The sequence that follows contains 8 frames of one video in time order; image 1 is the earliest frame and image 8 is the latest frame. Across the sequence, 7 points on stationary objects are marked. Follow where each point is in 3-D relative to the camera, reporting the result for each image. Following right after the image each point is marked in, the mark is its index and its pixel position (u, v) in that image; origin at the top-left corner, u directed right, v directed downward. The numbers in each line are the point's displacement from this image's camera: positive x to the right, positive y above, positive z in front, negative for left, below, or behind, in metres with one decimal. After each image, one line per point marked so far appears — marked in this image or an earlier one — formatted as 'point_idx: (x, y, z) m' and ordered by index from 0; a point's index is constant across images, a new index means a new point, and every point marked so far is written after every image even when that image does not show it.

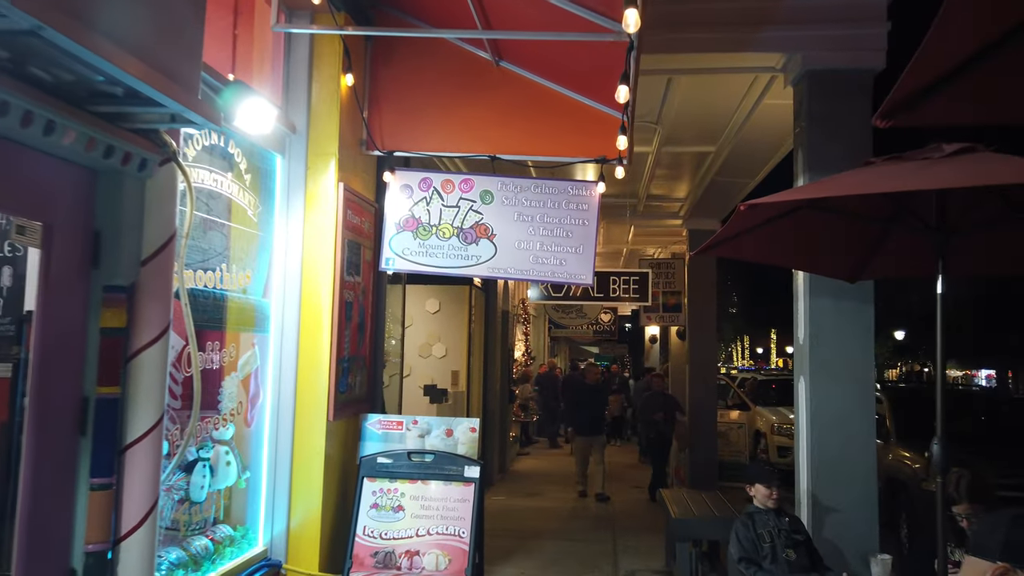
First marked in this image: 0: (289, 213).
0: (-1.5, +0.5, +4.9) m
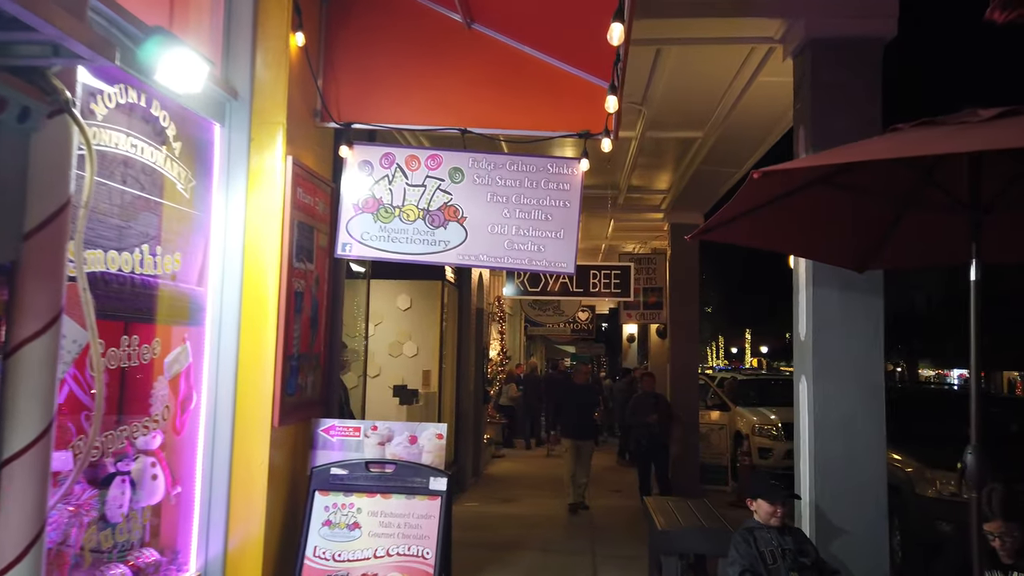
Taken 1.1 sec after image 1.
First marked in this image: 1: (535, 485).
0: (-1.7, +0.6, +4.3) m
1: (+0.4, -3.4, +12.5) m
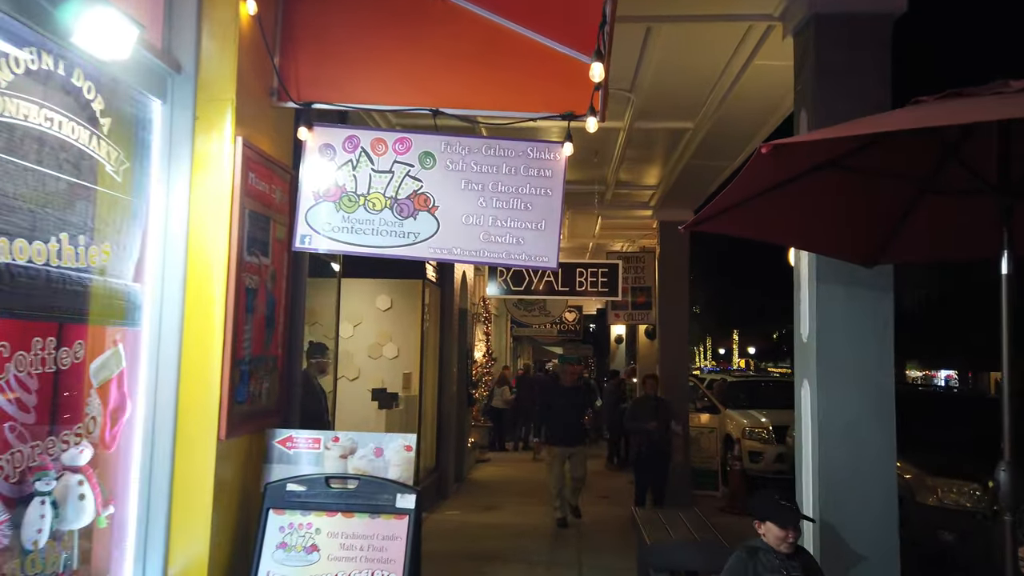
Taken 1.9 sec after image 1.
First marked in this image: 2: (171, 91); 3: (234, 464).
0: (-1.8, +0.6, +3.8) m
1: (+0.1, -3.3, +12.1) m
2: (-1.8, +1.0, +3.8) m
3: (-1.5, -0.9, +3.9) m
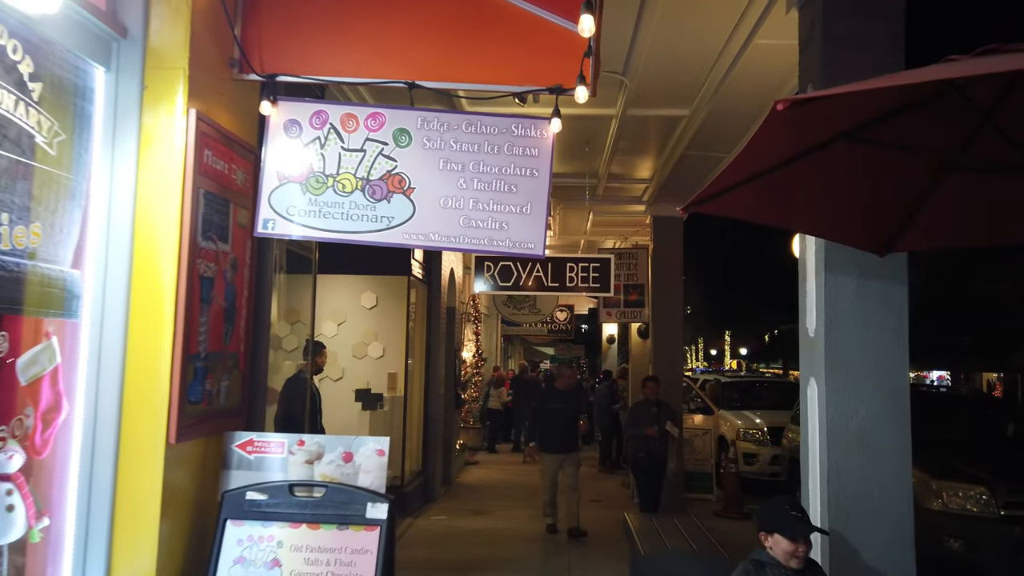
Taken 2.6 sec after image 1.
0: (-1.9, +0.6, +3.5) m
1: (-0.1, -3.3, +11.7) m
2: (-1.9, +1.1, +3.5) m
3: (-1.6, -0.9, +3.6) m
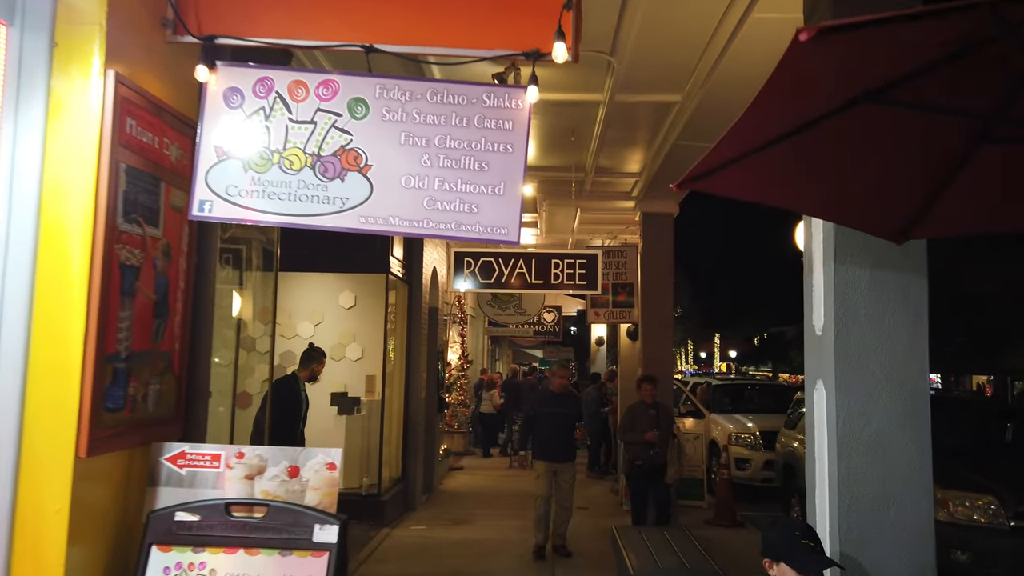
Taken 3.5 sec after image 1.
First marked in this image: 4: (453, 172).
0: (-2.0, +0.7, +3.0) m
1: (-0.3, -3.3, +11.3) m
2: (-2.0, +1.1, +3.0) m
3: (-1.7, -0.8, +3.1) m
4: (-0.3, +0.5, +3.4) m
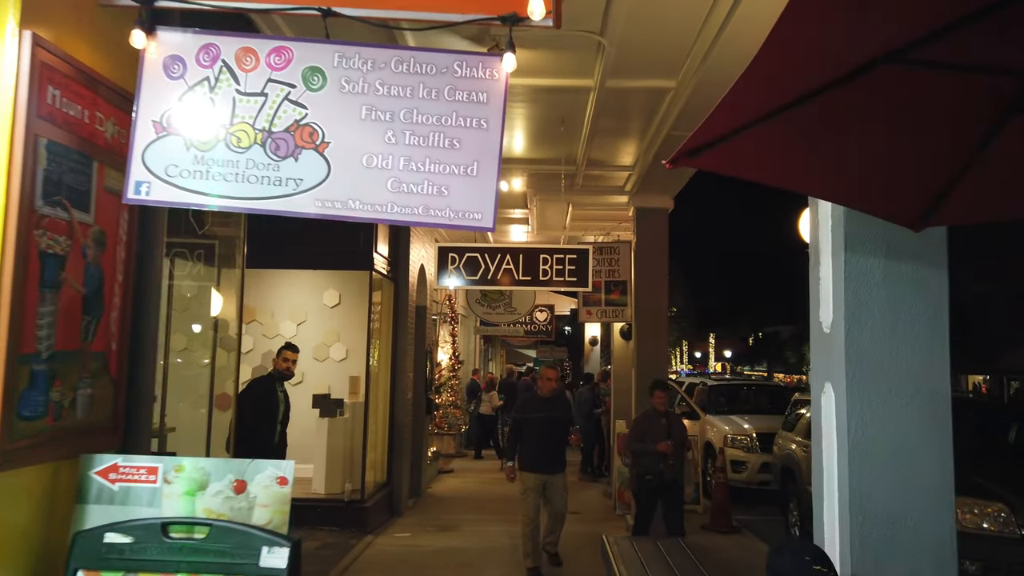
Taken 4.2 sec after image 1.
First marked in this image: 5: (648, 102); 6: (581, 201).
0: (-2.1, +0.7, +2.6) m
1: (-0.5, -3.3, +10.9) m
2: (-2.1, +1.2, +2.6) m
3: (-1.8, -0.8, +2.7) m
4: (-0.4, +0.6, +3.0) m
5: (+1.3, +1.7, +6.8) m
6: (+1.0, +1.3, +10.7) m
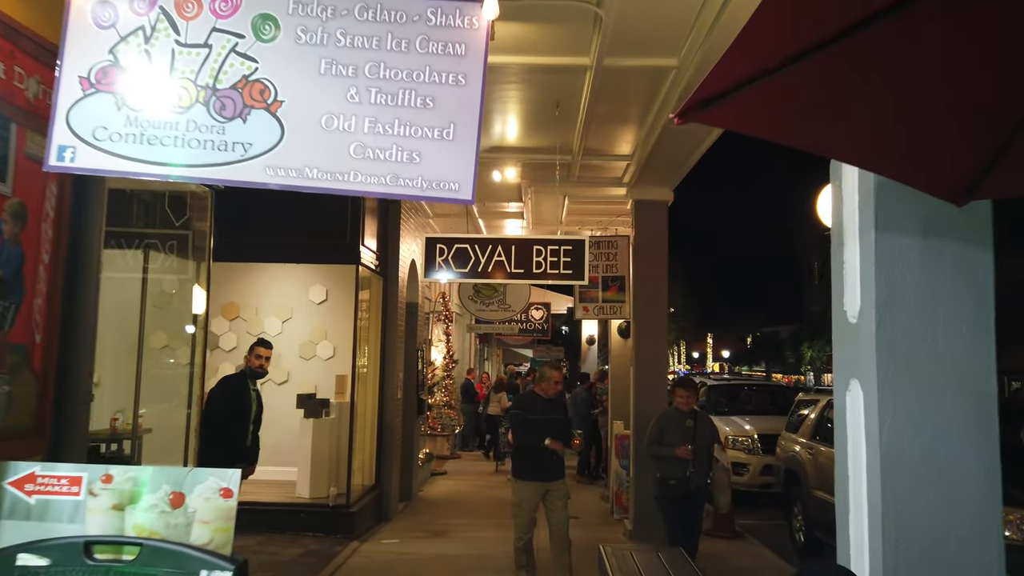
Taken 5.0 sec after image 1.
0: (-2.2, +0.8, +2.2) m
1: (-0.5, -3.2, +10.5) m
2: (-2.2, +1.2, +2.2) m
3: (-1.9, -0.7, +2.3) m
4: (-0.4, +0.6, +2.6) m
5: (+1.2, +1.8, +6.4) m
6: (+0.9, +1.3, +10.3) m
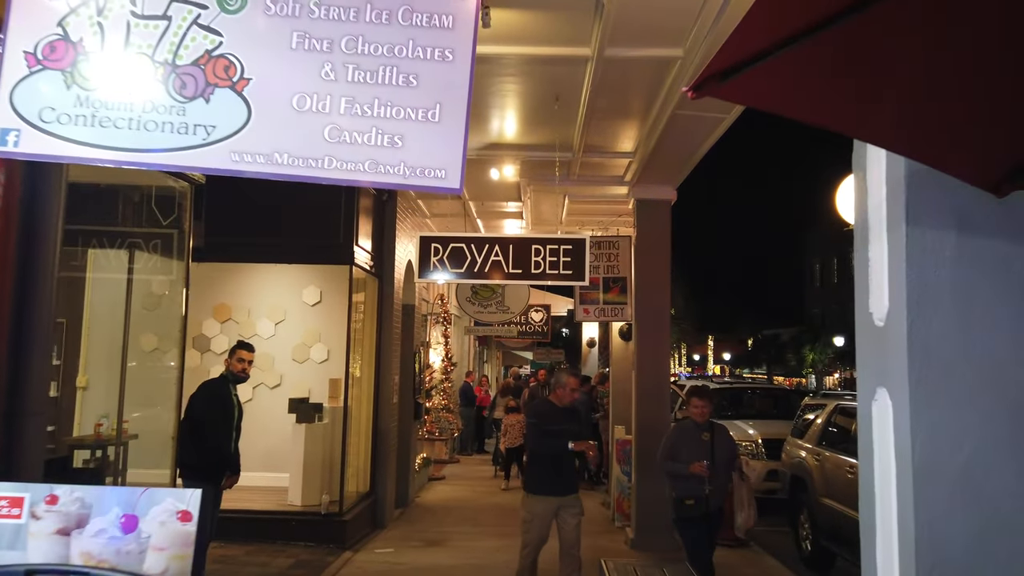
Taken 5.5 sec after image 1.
0: (-2.2, +0.8, +1.9) m
1: (-0.6, -3.2, +10.2) m
2: (-2.2, +1.2, +2.0) m
3: (-1.9, -0.7, +2.0) m
4: (-0.5, +0.6, +2.4) m
5: (+1.2, +1.8, +6.1) m
6: (+0.9, +1.3, +10.0) m
